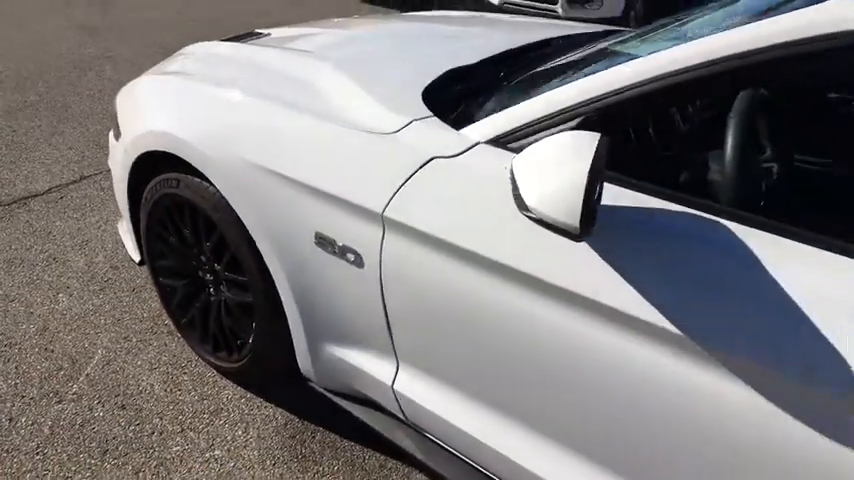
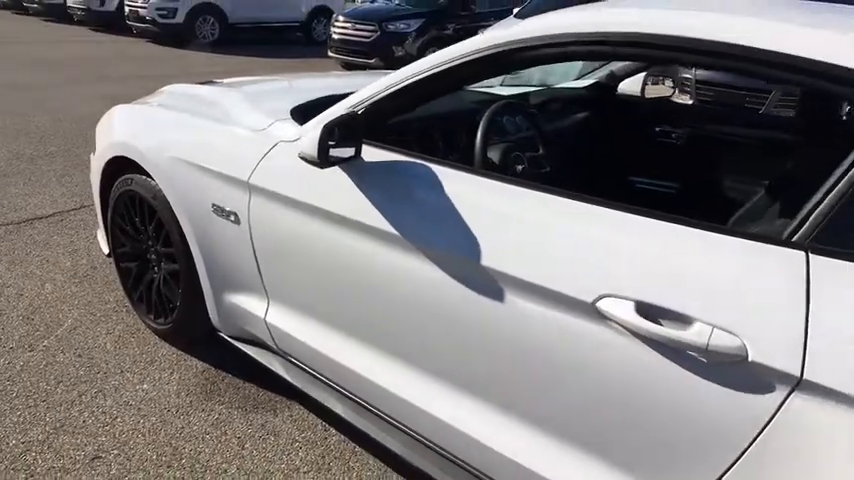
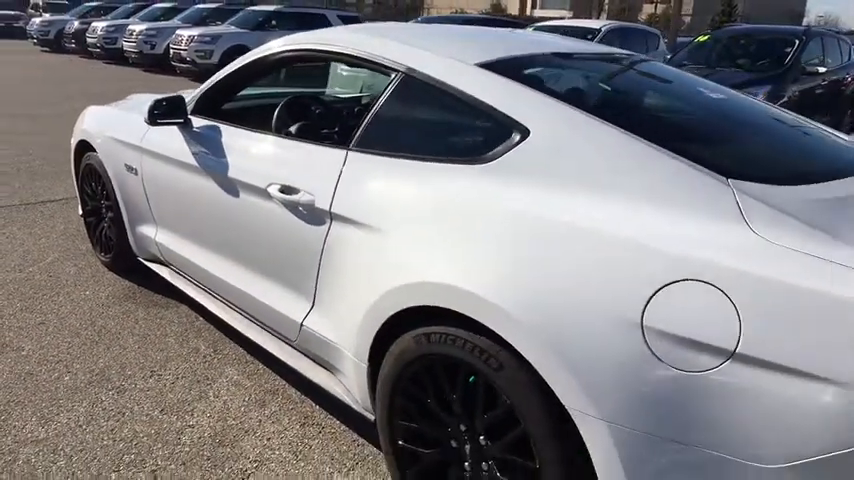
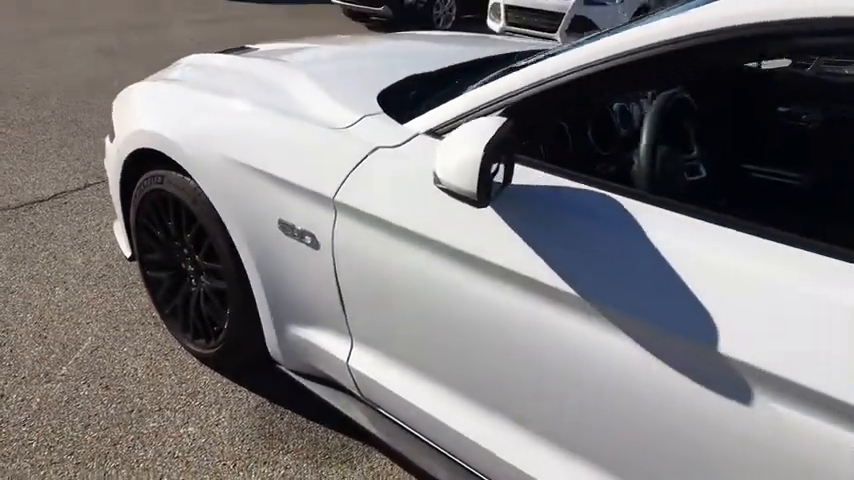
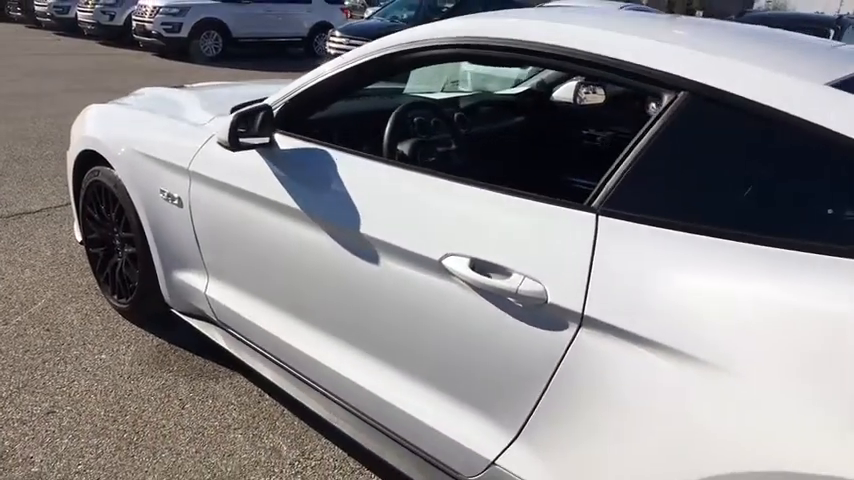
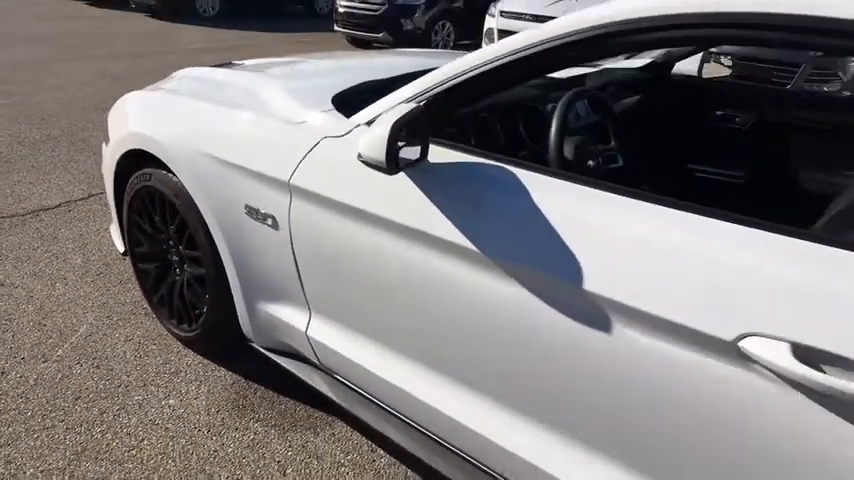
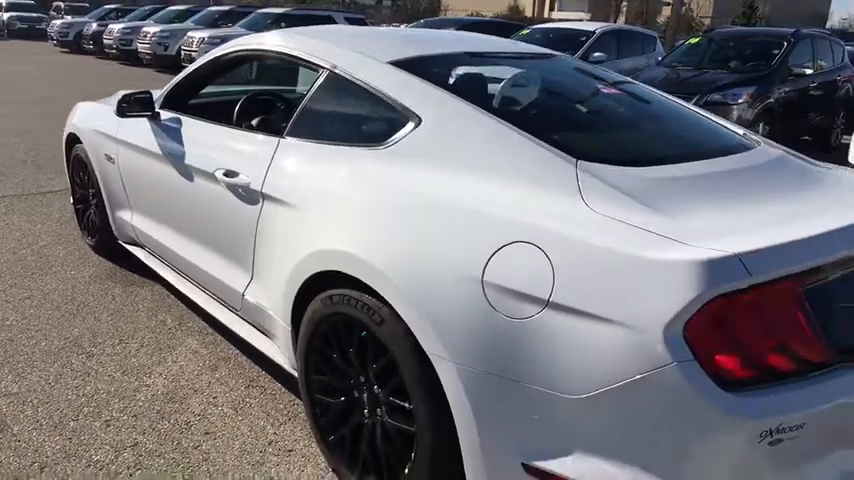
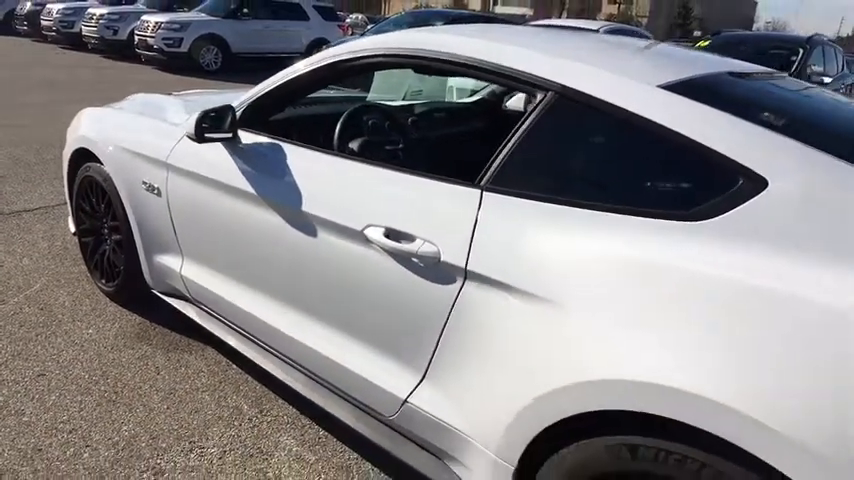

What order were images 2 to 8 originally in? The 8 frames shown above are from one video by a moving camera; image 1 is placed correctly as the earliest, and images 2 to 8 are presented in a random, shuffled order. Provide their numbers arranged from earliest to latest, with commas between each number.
4, 6, 2, 5, 8, 3, 7
